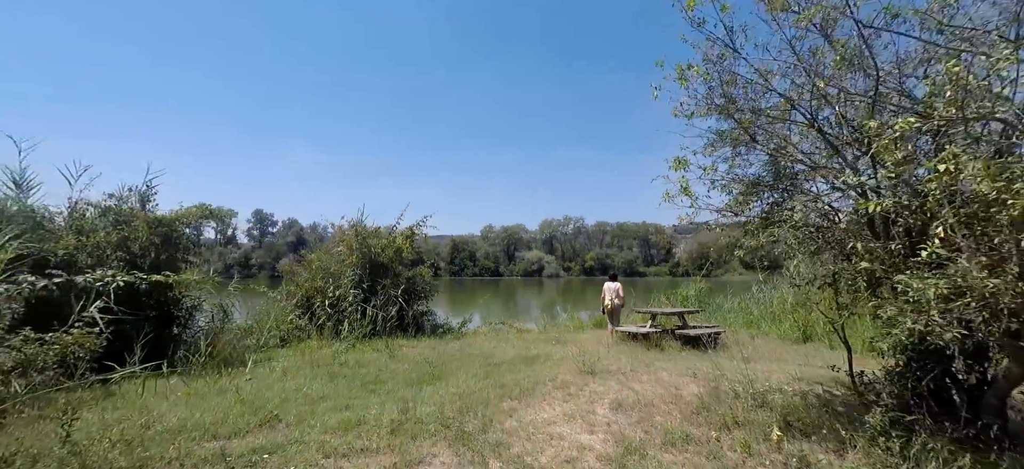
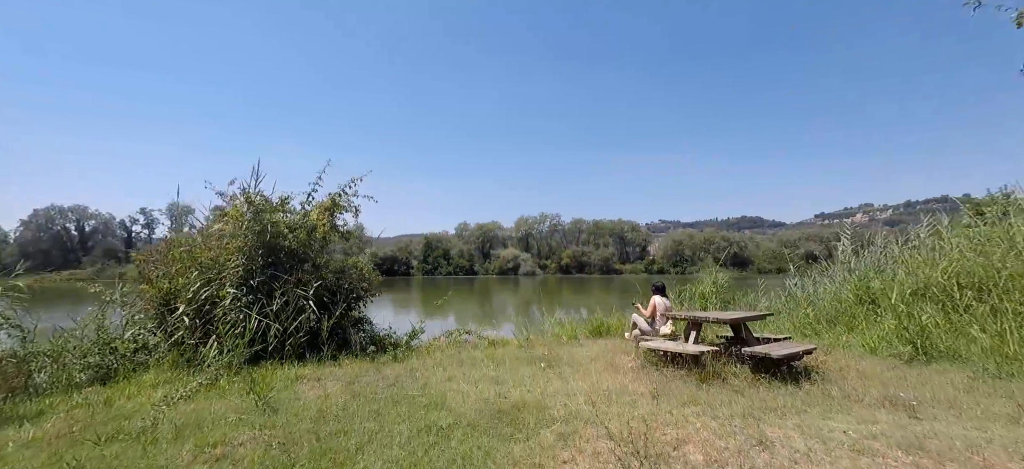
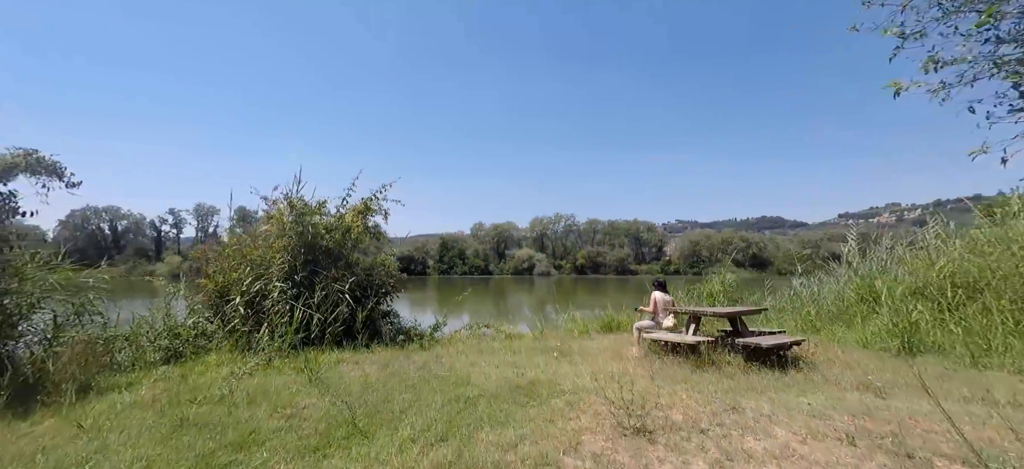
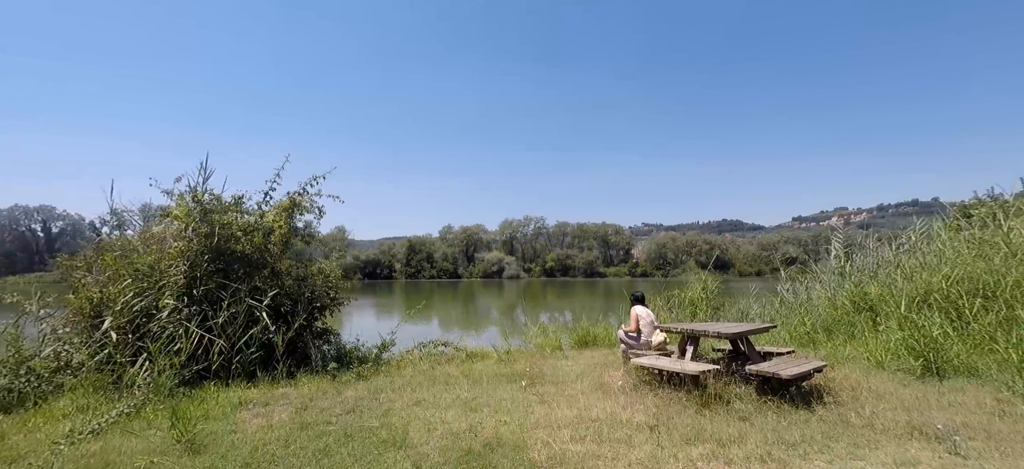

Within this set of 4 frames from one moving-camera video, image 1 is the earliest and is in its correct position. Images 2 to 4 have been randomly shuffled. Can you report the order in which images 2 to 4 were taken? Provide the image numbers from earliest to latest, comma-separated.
3, 2, 4
